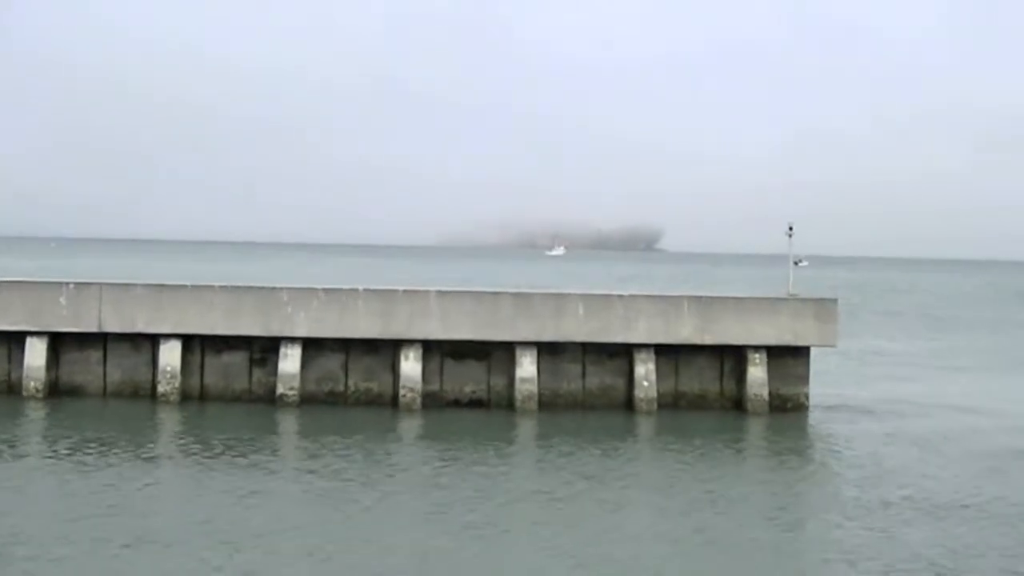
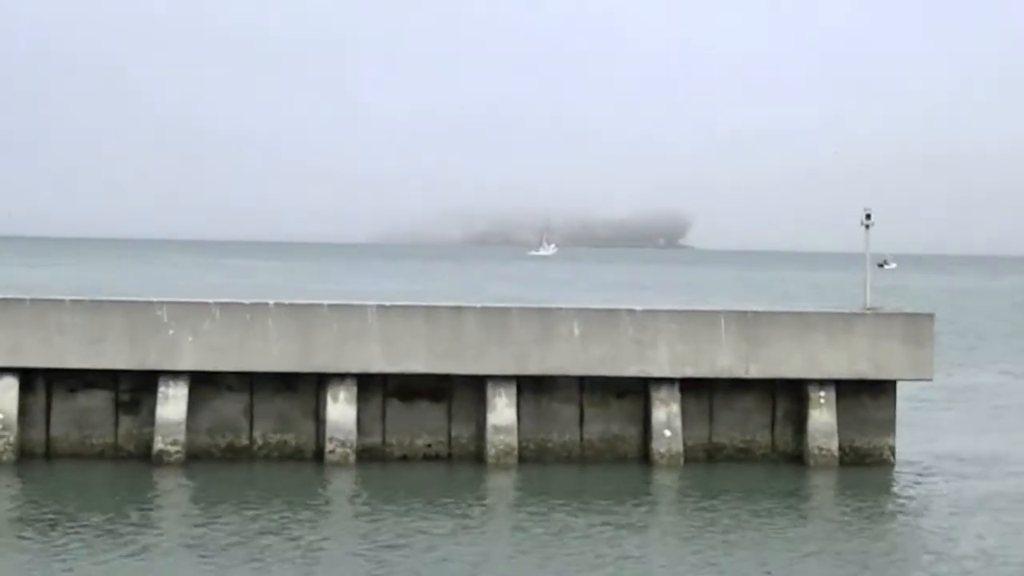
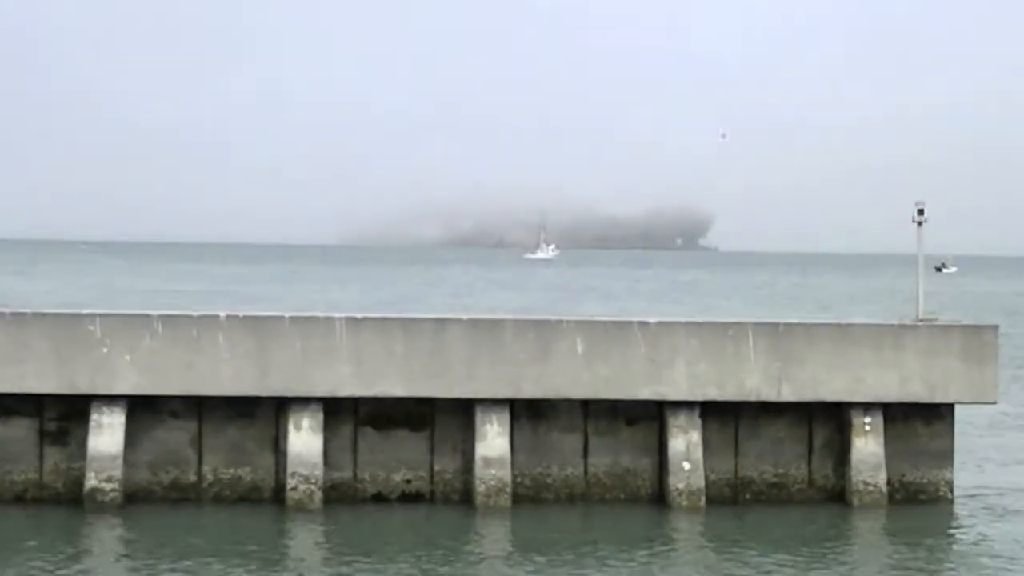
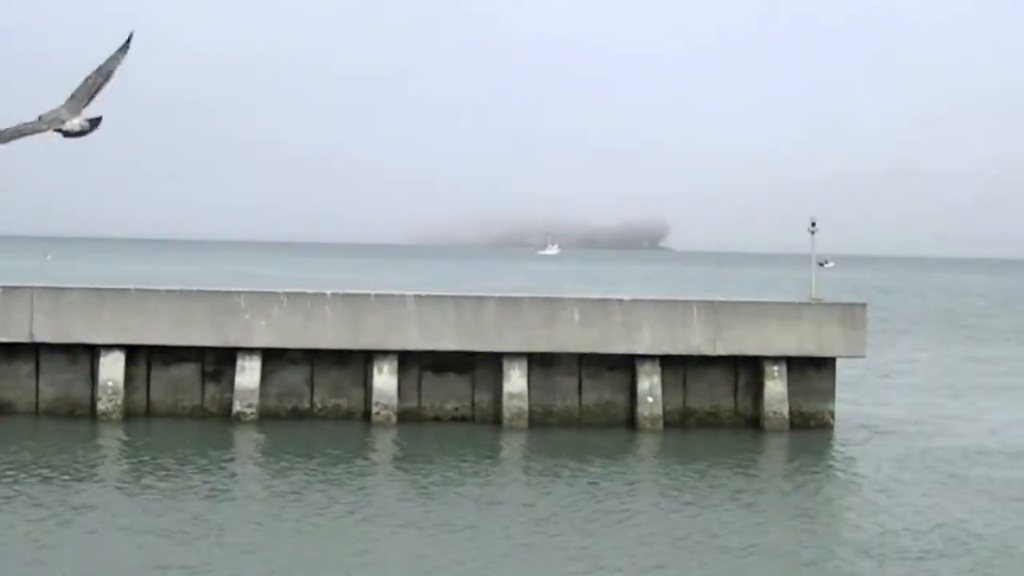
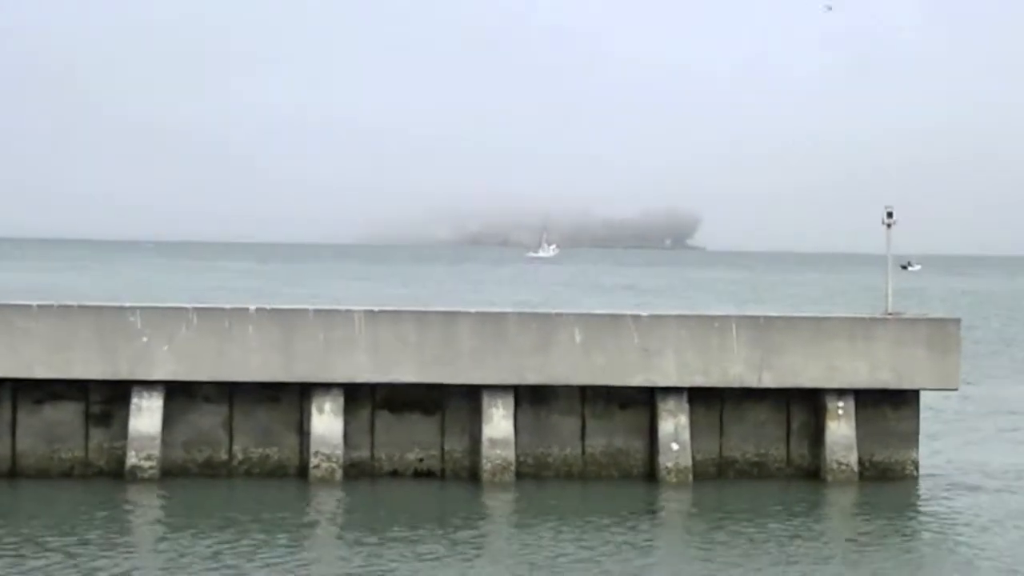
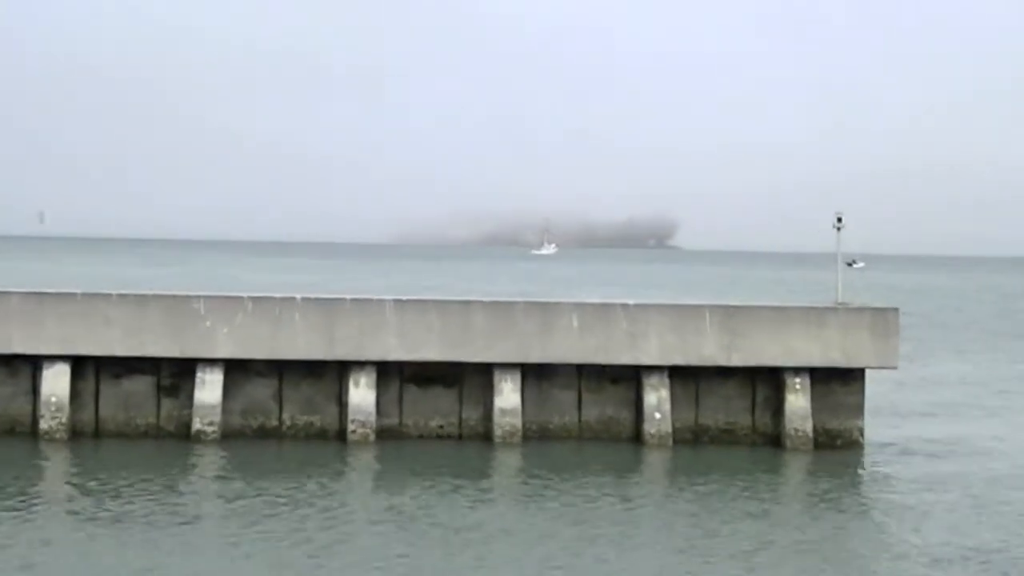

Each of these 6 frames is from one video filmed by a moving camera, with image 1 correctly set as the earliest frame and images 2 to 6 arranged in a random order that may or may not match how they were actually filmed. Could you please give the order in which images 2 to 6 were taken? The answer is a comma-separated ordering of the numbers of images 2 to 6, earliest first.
4, 6, 2, 5, 3
